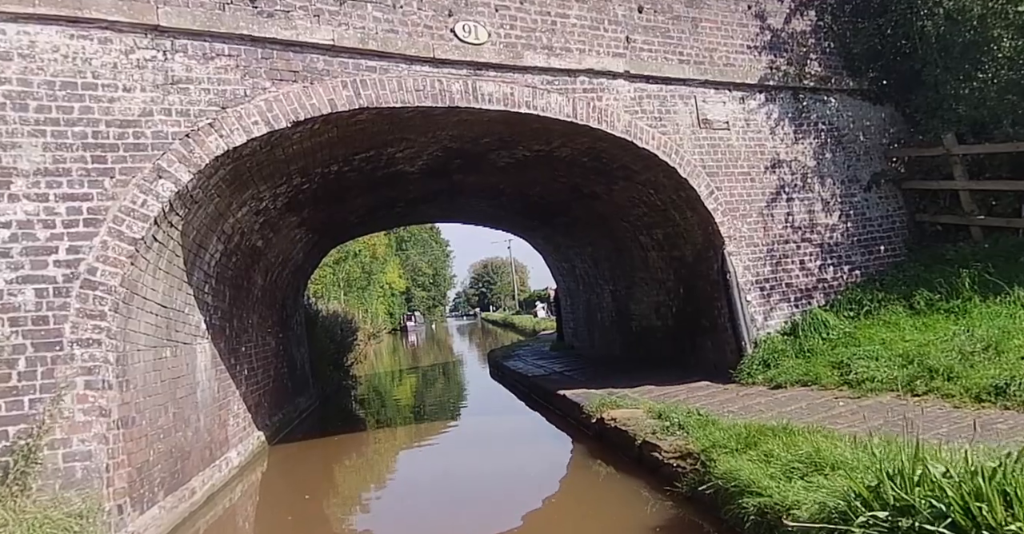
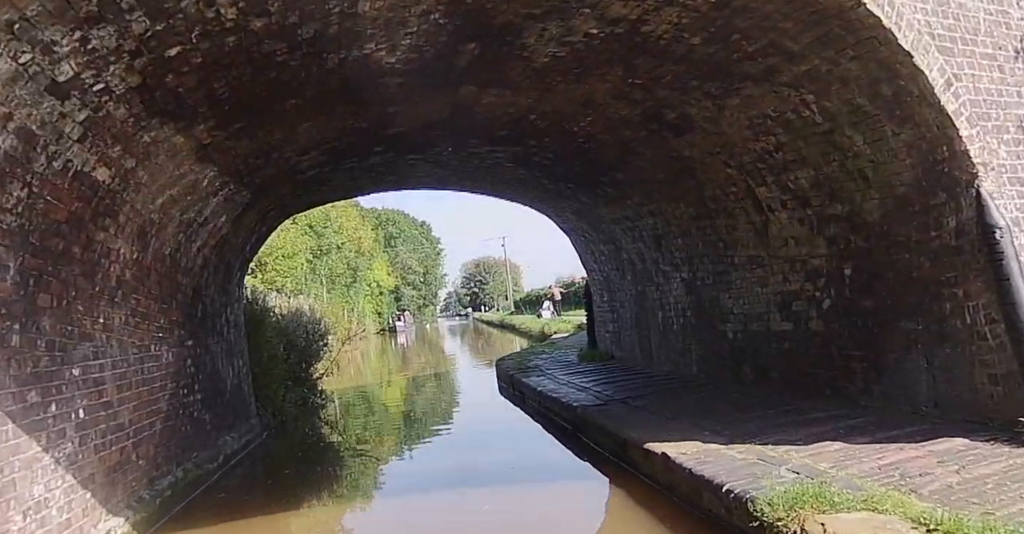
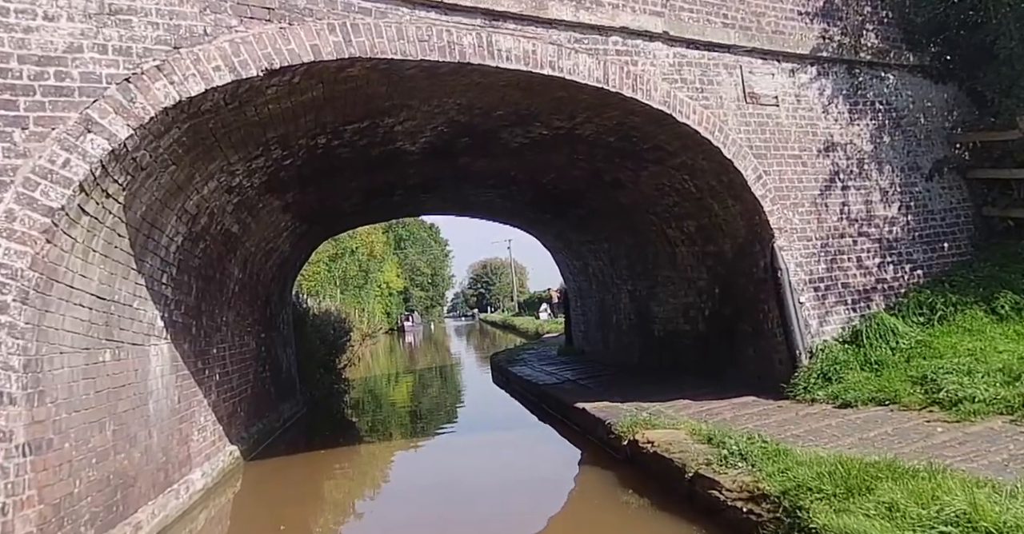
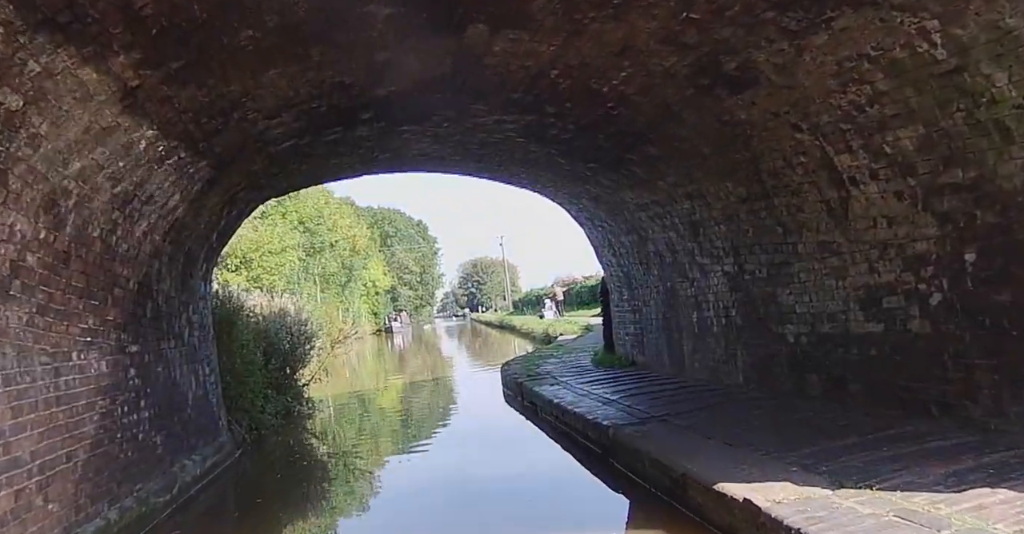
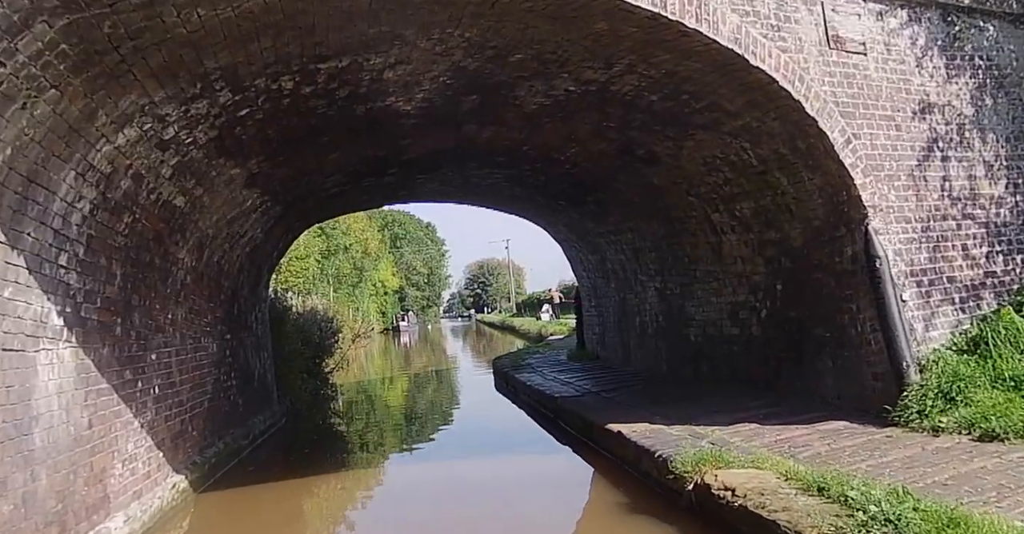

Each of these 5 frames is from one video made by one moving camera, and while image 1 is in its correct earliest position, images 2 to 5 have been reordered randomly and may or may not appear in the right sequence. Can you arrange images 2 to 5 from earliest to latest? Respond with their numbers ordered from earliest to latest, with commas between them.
3, 5, 2, 4
